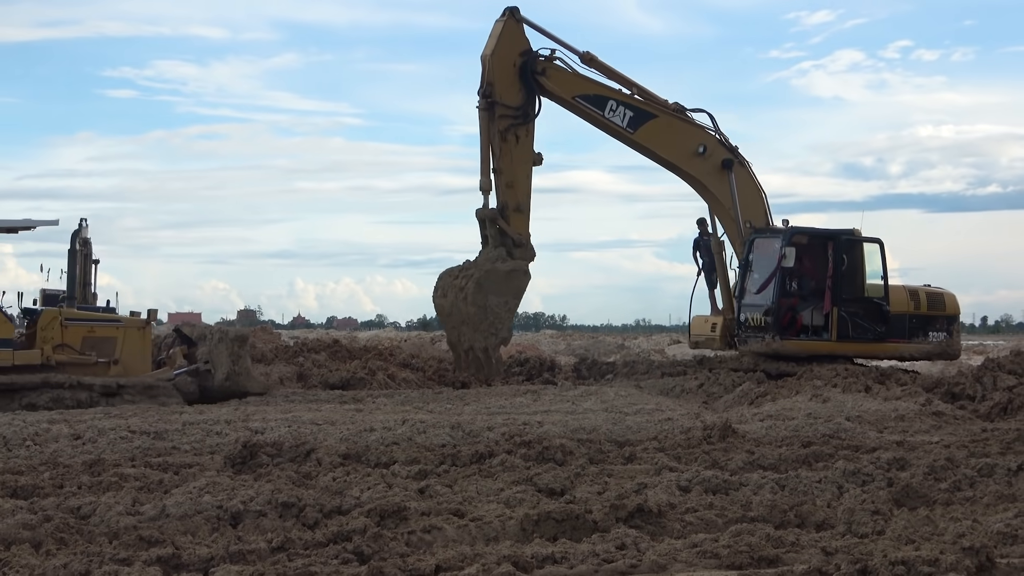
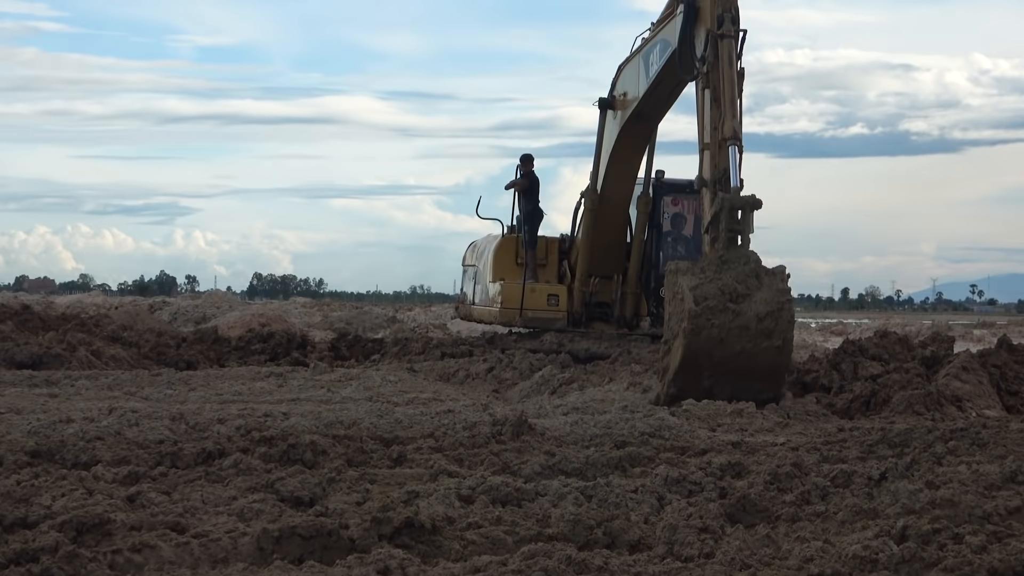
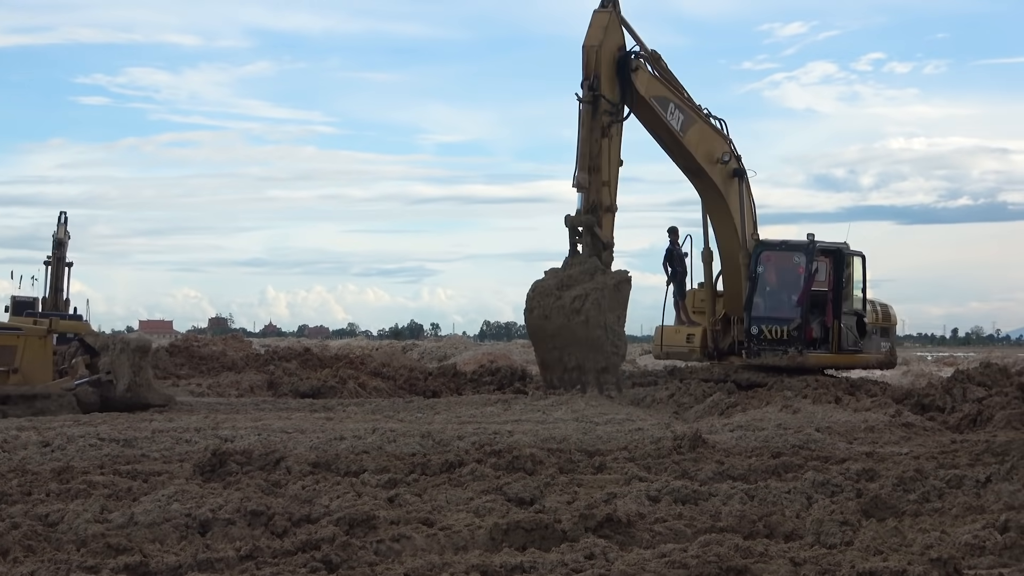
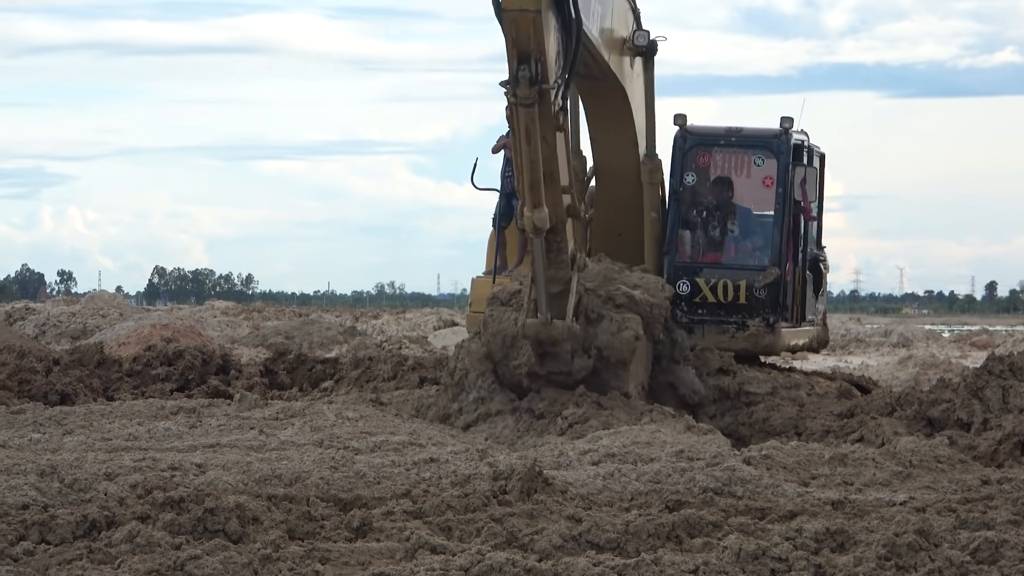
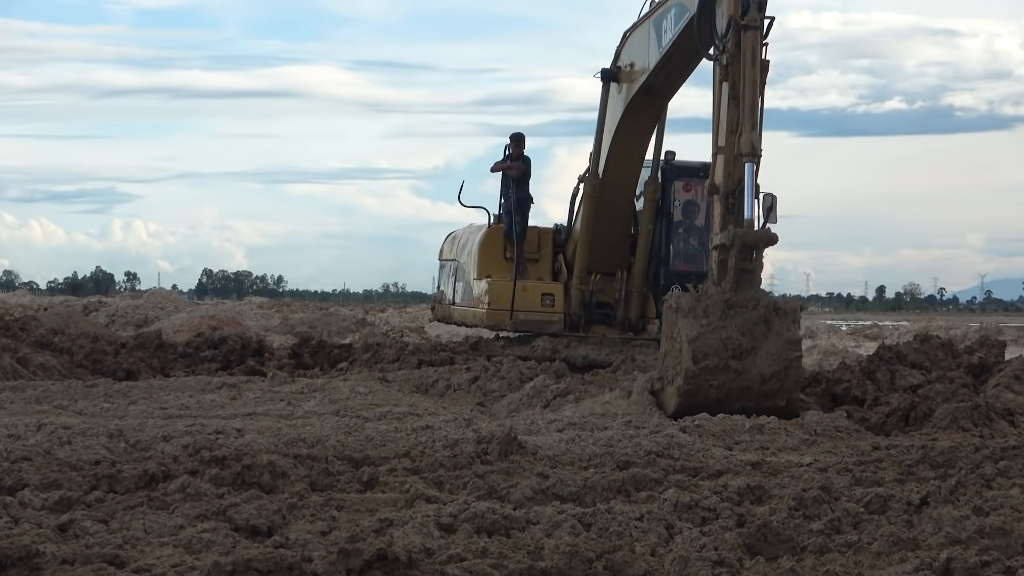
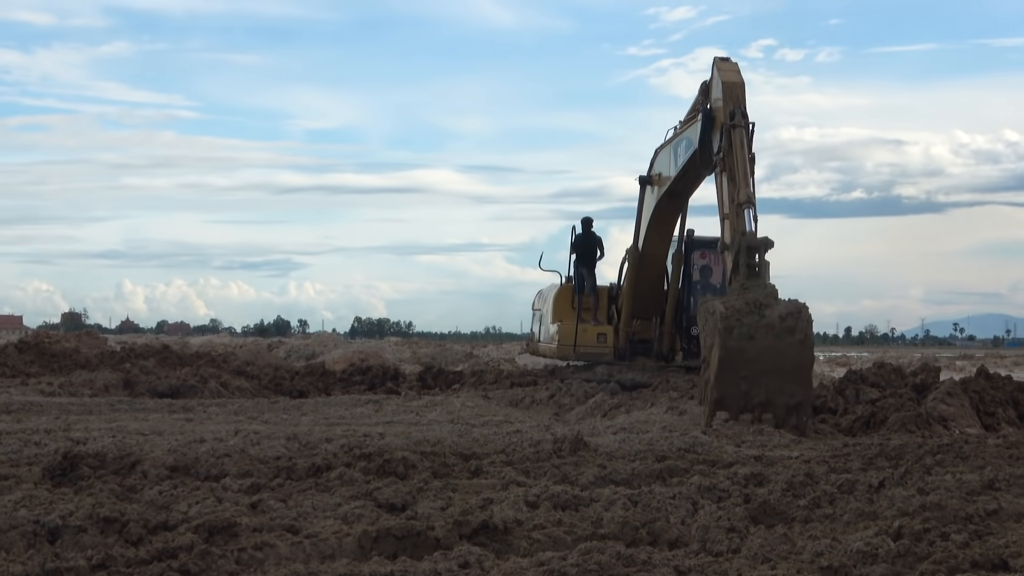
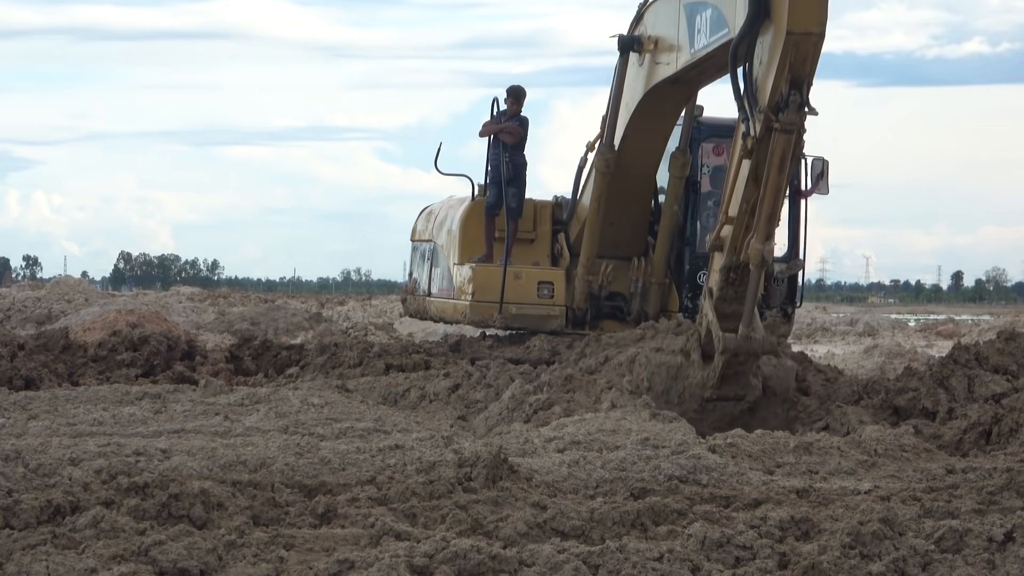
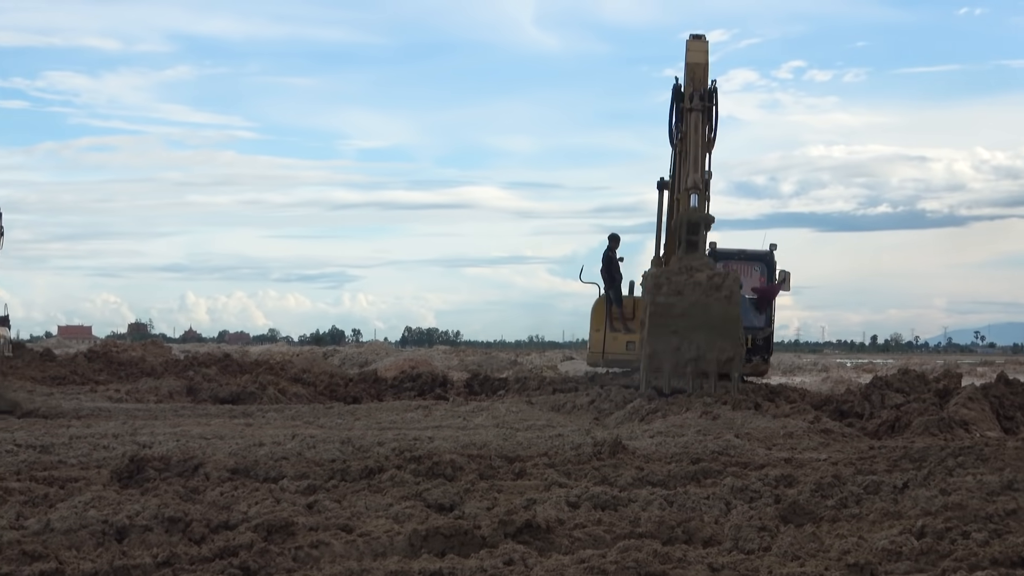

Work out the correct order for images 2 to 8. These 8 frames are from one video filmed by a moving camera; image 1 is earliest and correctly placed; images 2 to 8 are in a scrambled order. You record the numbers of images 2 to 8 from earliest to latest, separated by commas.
3, 8, 6, 2, 5, 7, 4
